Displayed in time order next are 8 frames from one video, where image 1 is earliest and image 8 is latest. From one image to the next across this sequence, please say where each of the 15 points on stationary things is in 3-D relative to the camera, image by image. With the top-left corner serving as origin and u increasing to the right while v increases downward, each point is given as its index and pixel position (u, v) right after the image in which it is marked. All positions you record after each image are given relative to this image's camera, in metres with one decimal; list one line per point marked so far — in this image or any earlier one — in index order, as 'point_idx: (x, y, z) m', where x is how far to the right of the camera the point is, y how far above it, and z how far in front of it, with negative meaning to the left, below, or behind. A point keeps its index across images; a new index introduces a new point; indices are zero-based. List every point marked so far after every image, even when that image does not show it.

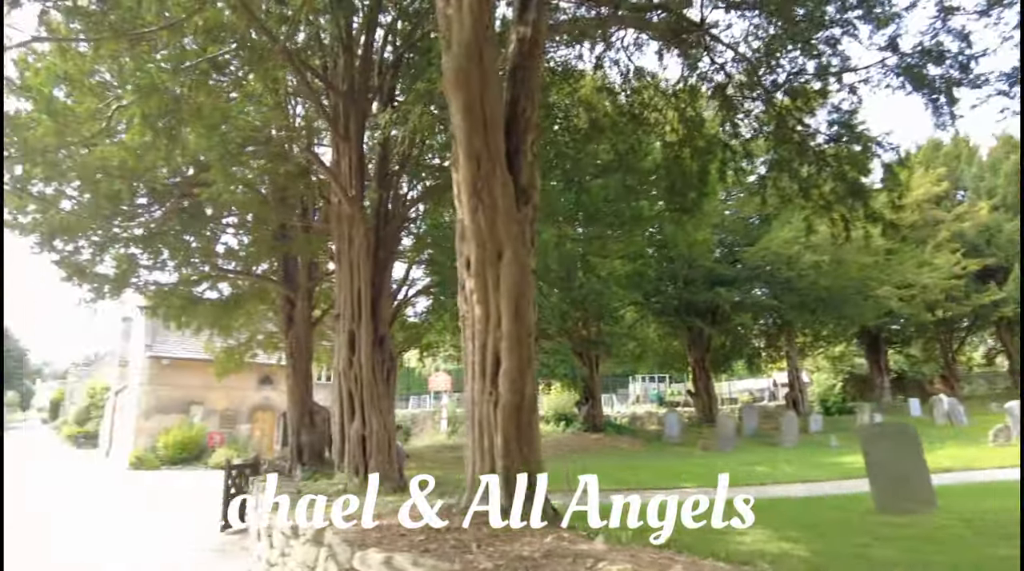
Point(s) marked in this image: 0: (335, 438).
0: (-2.4, -2.1, +8.9) m
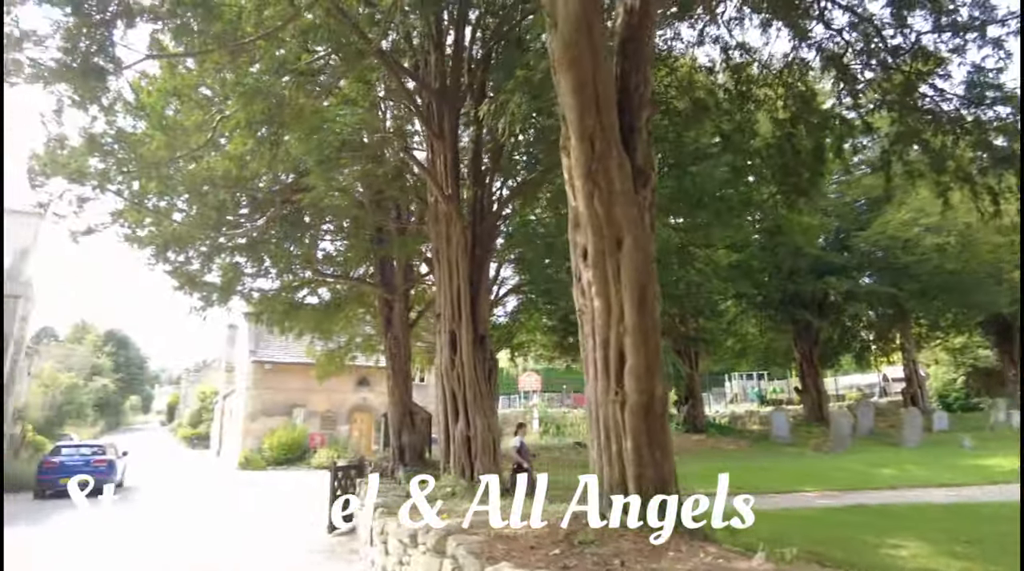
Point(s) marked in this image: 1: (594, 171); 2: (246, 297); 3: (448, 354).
0: (-0.9, -2.1, +8.8) m
1: (+0.6, +0.8, +4.8) m
2: (-6.1, -0.3, +15.0) m
3: (-0.9, -0.9, +8.8) m
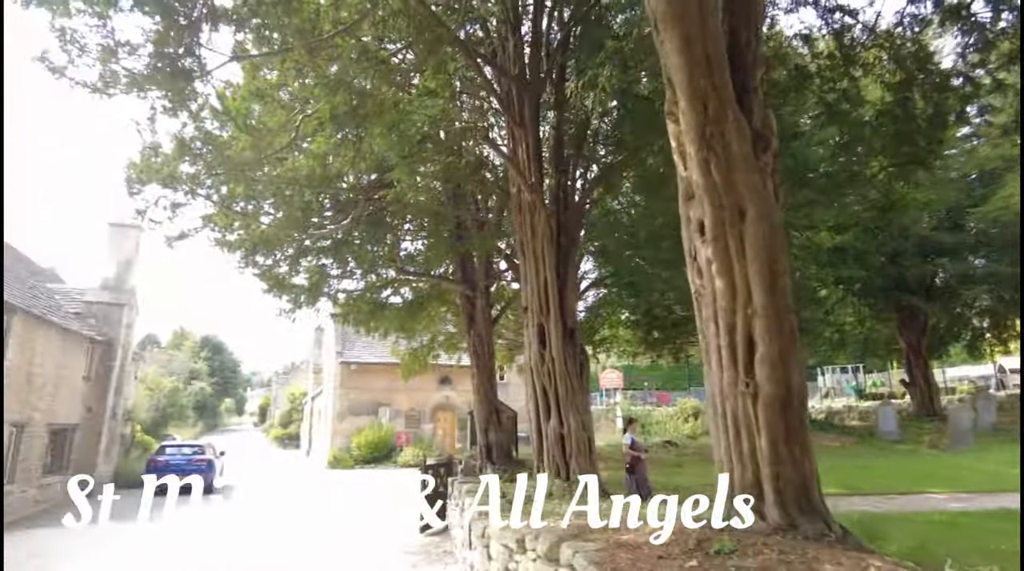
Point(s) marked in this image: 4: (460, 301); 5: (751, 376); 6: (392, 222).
0: (+0.3, -2.0, +8.5) m
1: (+1.3, +1.0, +4.3) m
2: (-4.2, -0.3, +15.2) m
3: (+0.3, -0.8, +8.5) m
4: (-1.1, -0.3, +14.2) m
5: (+1.5, -0.6, +4.1) m
6: (-2.1, +1.1, +11.7) m
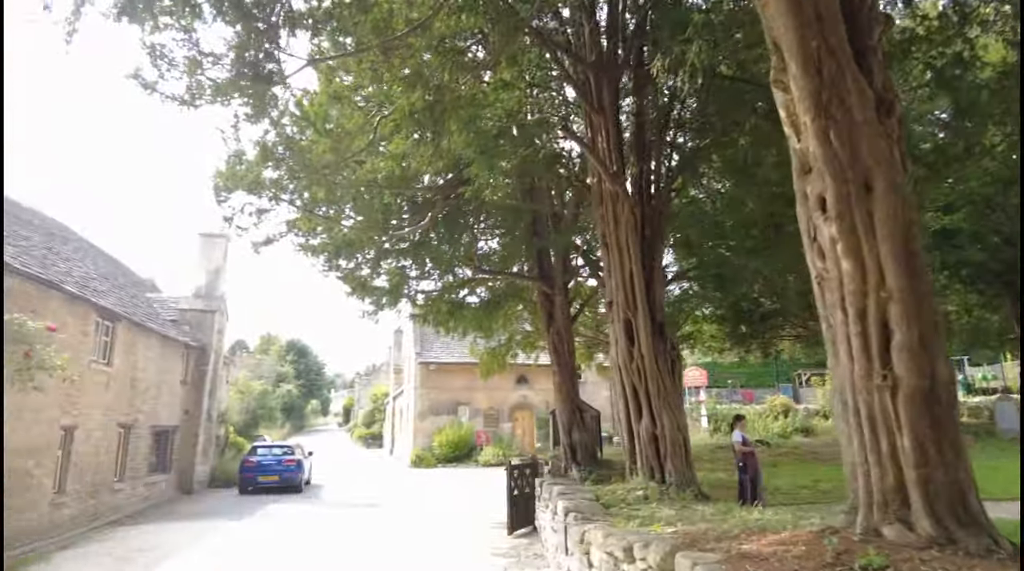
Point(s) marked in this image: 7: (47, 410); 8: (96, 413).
0: (+1.4, -1.9, +8.1) m
1: (+1.9, +1.1, +3.9) m
2: (-2.3, -0.3, +15.3) m
3: (+1.4, -0.7, +8.1) m
4: (+0.6, -0.2, +13.9) m
5: (+2.0, -0.5, +3.6) m
6: (-0.8, +1.2, +11.6) m
7: (-7.4, -2.0, +10.5) m
8: (-7.9, -2.4, +12.4) m
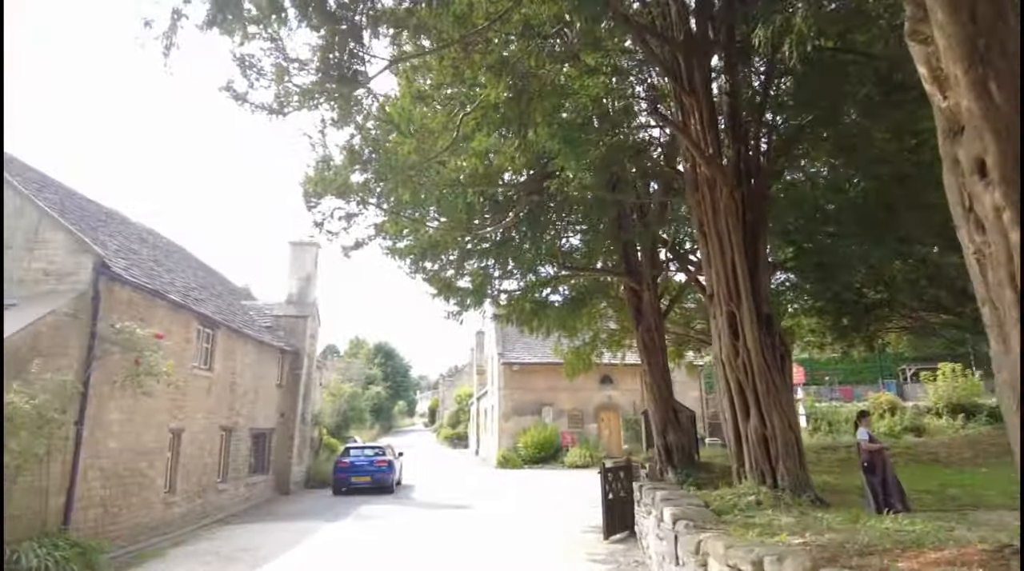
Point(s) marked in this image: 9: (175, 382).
0: (+2.5, -1.8, +7.6) m
1: (+2.4, +1.2, +3.3) m
2: (-0.4, -0.3, +15.2) m
3: (+2.5, -0.6, +7.6) m
4: (+2.4, -0.1, +13.5) m
5: (+2.6, -0.3, +3.1) m
6: (+0.7, +1.2, +11.3) m
7: (-5.9, -2.2, +11.0) m
8: (-6.2, -2.6, +13.0) m
9: (-6.0, -1.7, +11.7) m
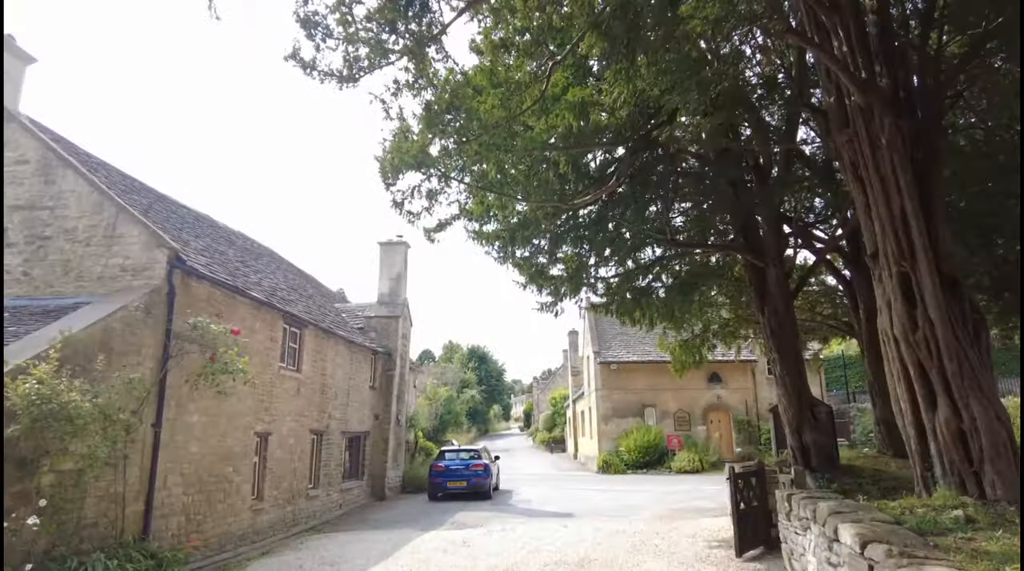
0: (+3.6, -1.3, +6.0) m
1: (+2.8, +1.6, +1.8) m
2: (+1.7, 0.0, +13.9) m
3: (+3.5, -0.2, +6.0) m
4: (+4.2, +0.2, +11.8) m
5: (+3.0, +0.1, +1.5) m
6: (+2.2, +1.5, +9.9) m
7: (-4.3, -2.1, +10.5) m
8: (-4.2, -2.5, +12.5) m
9: (-4.3, -1.7, +11.2) m
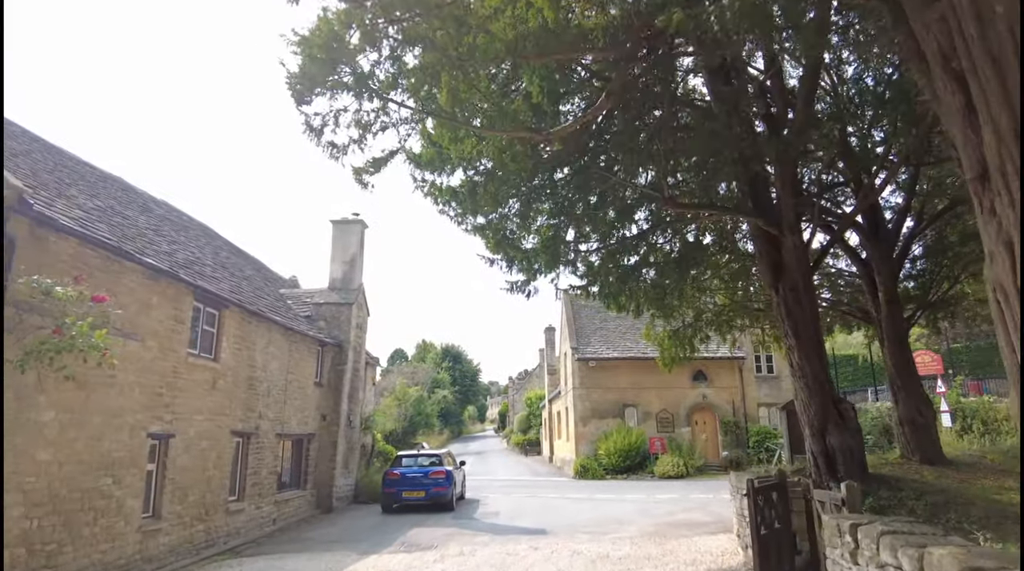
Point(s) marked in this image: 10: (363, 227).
0: (+3.2, -0.9, +4.0) m
1: (+2.6, +2.0, -0.2) m
2: (+1.1, +0.4, +11.9) m
3: (+3.1, +0.2, +4.0) m
4: (+3.6, +0.6, +9.8) m
5: (+2.8, +0.5, -0.5) m
6: (+1.7, +2.0, +7.9) m
7: (-4.8, -1.6, +8.2) m
8: (-4.8, -2.1, +10.2) m
9: (-4.8, -1.2, +8.9) m
10: (-4.0, +1.6, +17.8) m
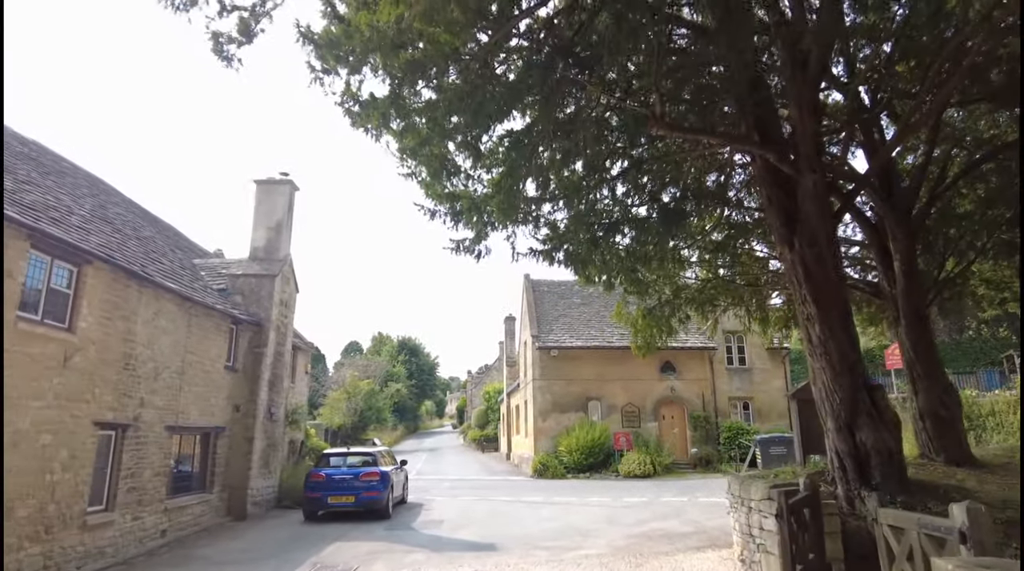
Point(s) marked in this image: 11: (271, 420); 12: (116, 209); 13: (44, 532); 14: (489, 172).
0: (+2.9, -0.4, +2.0) m
1: (+2.5, +2.5, -2.3) m
2: (+0.3, +0.9, +9.7) m
3: (+2.8, +0.7, +2.0) m
4: (+3.0, +1.2, +7.8) m
5: (+2.7, +1.0, -2.6) m
6: (+1.2, +2.5, +5.8) m
7: (-5.4, -1.0, +5.8) m
8: (-5.5, -1.4, +7.7) m
9: (-5.5, -0.5, +6.5) m
10: (-5.1, +2.3, +15.3) m
11: (-5.3, -3.0, +14.5) m
12: (-7.5, +1.4, +12.4) m
13: (-5.5, -2.9, +7.8) m
14: (-0.3, +1.5, +8.5) m
